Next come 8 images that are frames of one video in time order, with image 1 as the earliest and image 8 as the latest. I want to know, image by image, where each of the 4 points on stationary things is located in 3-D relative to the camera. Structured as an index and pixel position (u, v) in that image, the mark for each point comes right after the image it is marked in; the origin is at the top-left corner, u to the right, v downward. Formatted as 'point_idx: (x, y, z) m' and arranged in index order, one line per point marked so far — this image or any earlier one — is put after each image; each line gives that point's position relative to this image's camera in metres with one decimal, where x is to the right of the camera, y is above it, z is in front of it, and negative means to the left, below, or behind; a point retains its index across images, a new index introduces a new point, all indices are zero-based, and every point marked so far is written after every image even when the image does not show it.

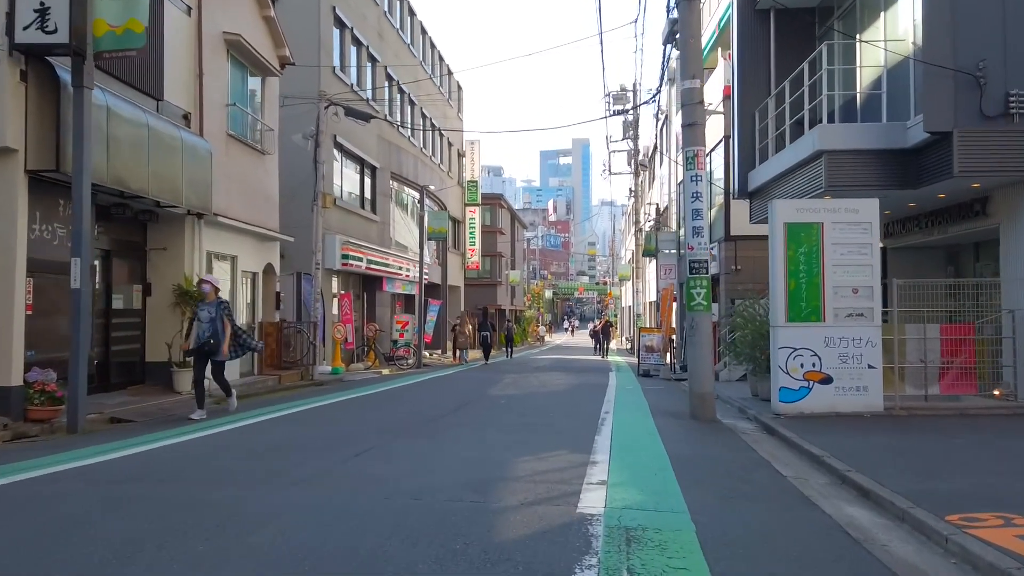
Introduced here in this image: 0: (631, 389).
0: (+3.1, -2.6, +19.4) m
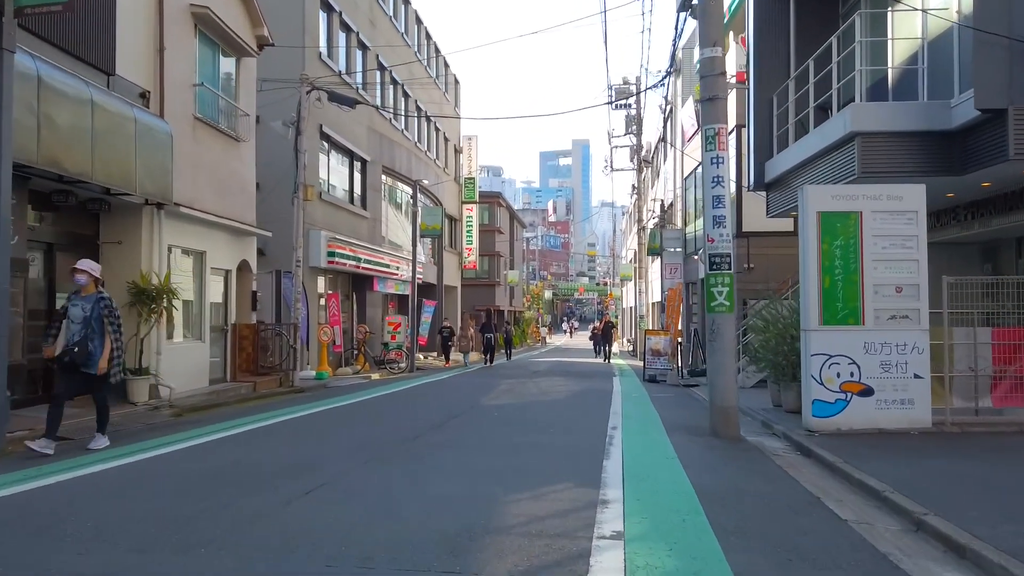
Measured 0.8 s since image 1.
0: (+3.0, -2.6, +17.9) m
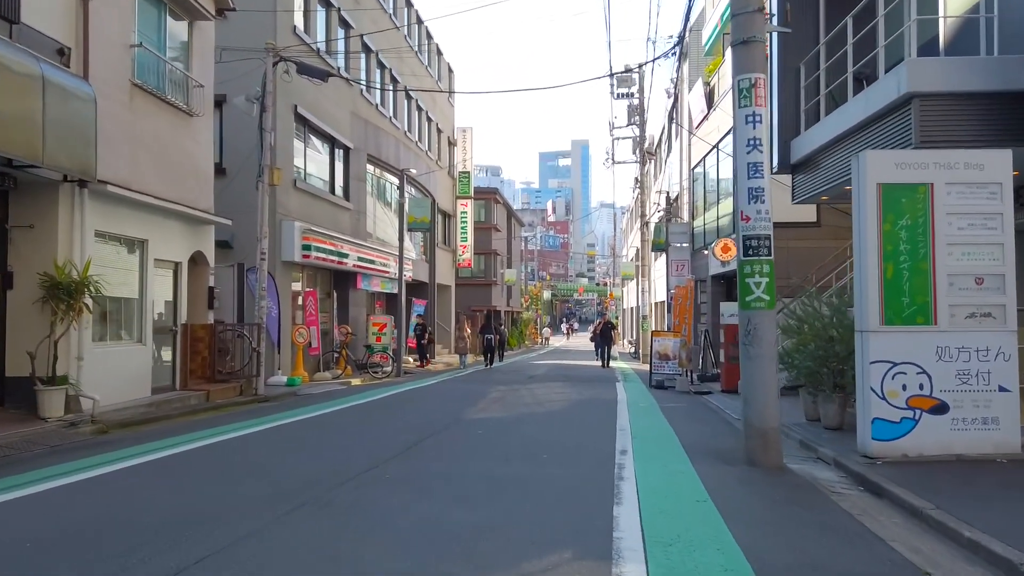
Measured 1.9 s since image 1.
0: (+2.8, -2.5, +15.7) m
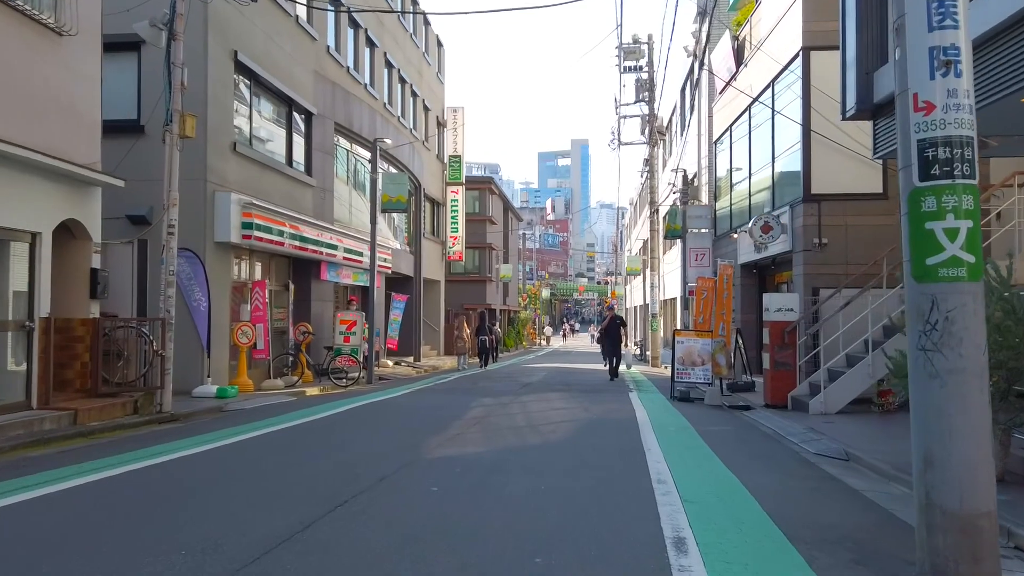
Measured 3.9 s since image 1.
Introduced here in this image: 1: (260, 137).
0: (+2.6, -2.2, +11.7) m
1: (-6.5, +3.9, +19.4) m
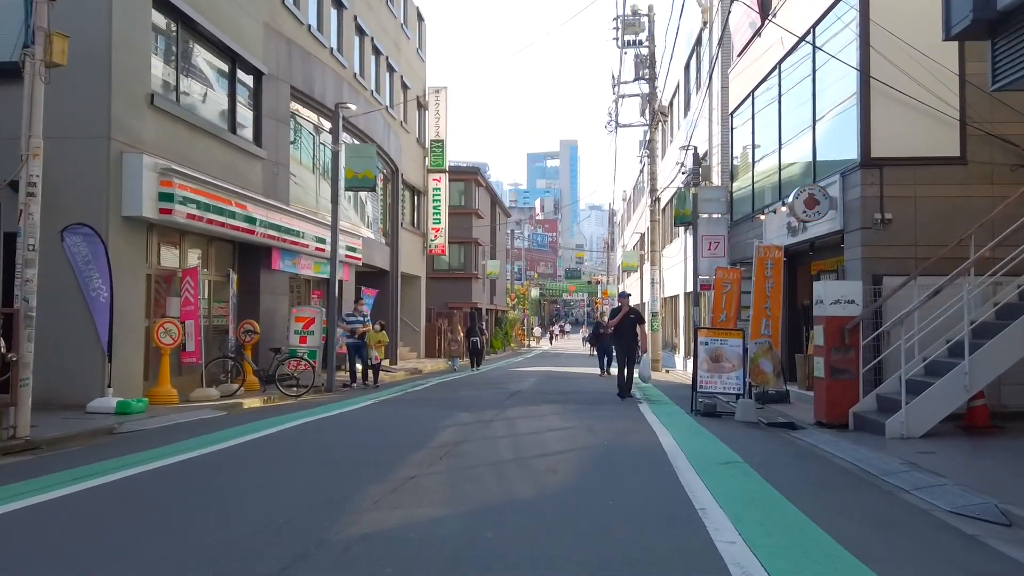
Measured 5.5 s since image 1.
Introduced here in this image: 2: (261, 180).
0: (+2.4, -2.0, +8.4) m
1: (-6.8, +4.1, +16.0) m
2: (-6.3, +2.7, +18.8) m
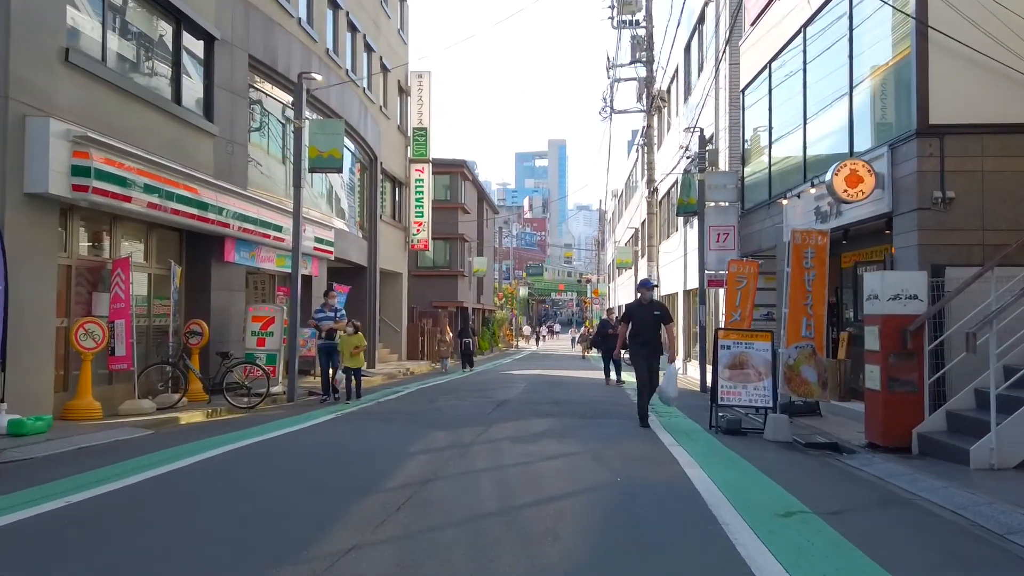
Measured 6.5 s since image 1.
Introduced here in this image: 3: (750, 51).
0: (+2.3, -1.9, +6.2) m
1: (-7.1, +4.2, +13.7) m
2: (-6.6, +2.8, +16.5) m
3: (+6.1, +6.1, +19.4) m
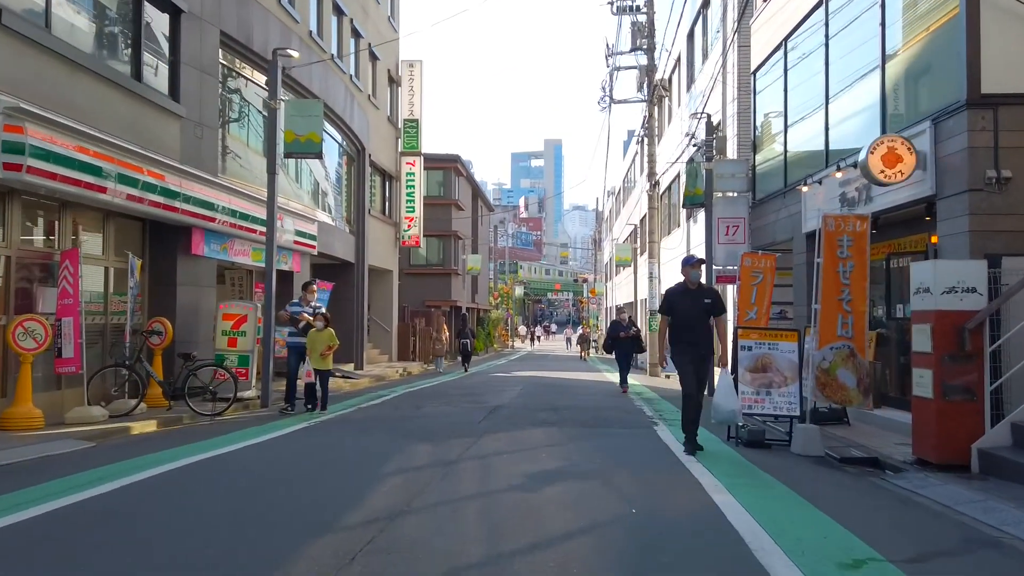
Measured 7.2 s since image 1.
0: (+2.2, -1.8, +4.8) m
1: (-7.2, +4.3, +12.3) m
2: (-6.7, +2.9, +15.1) m
3: (+5.9, +6.2, +18.1) m
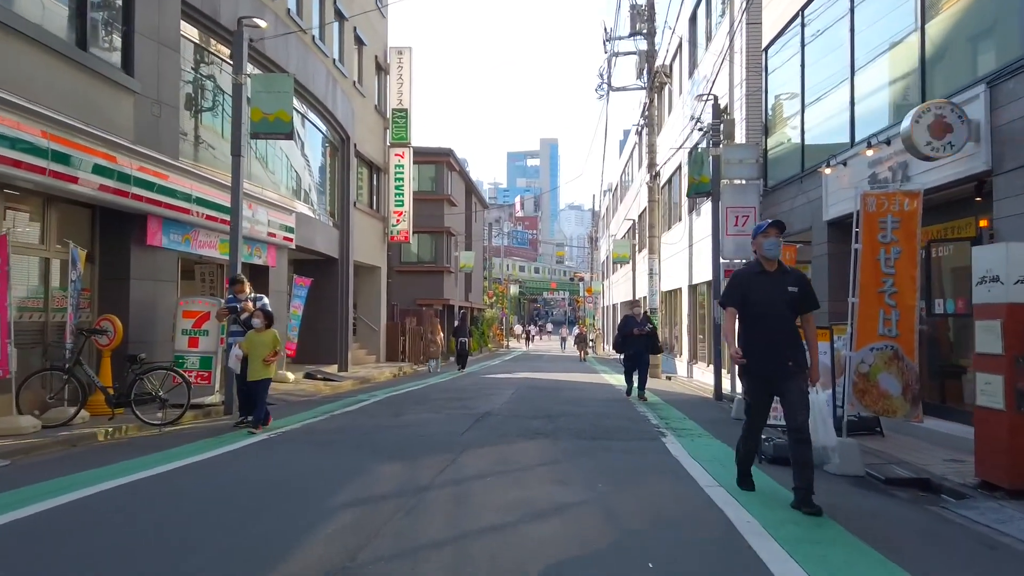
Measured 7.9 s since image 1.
0: (+2.1, -1.7, +3.4) m
1: (-7.3, +4.4, +10.8) m
2: (-6.9, +3.0, +13.6) m
3: (+5.7, +6.3, +16.7) m
